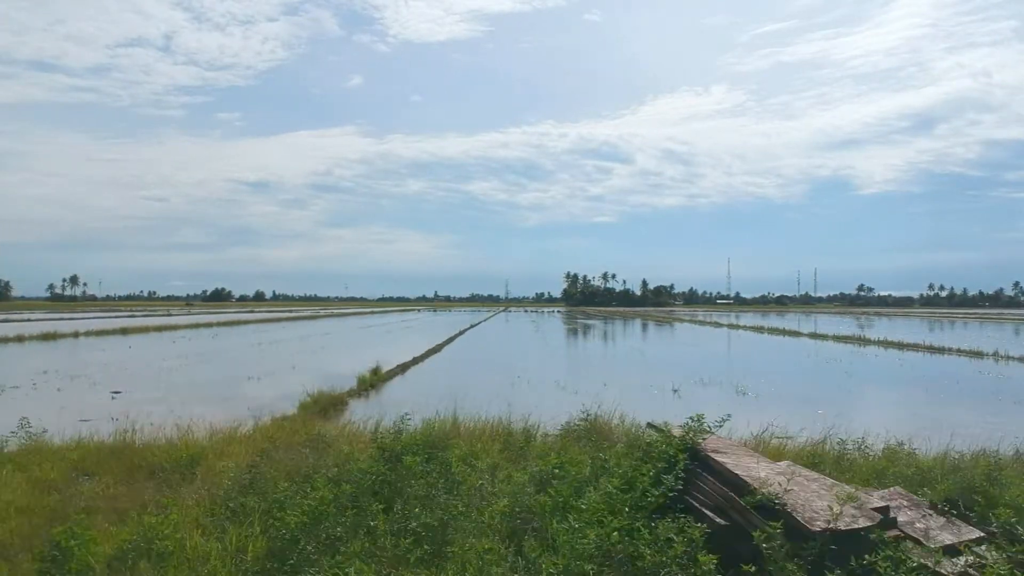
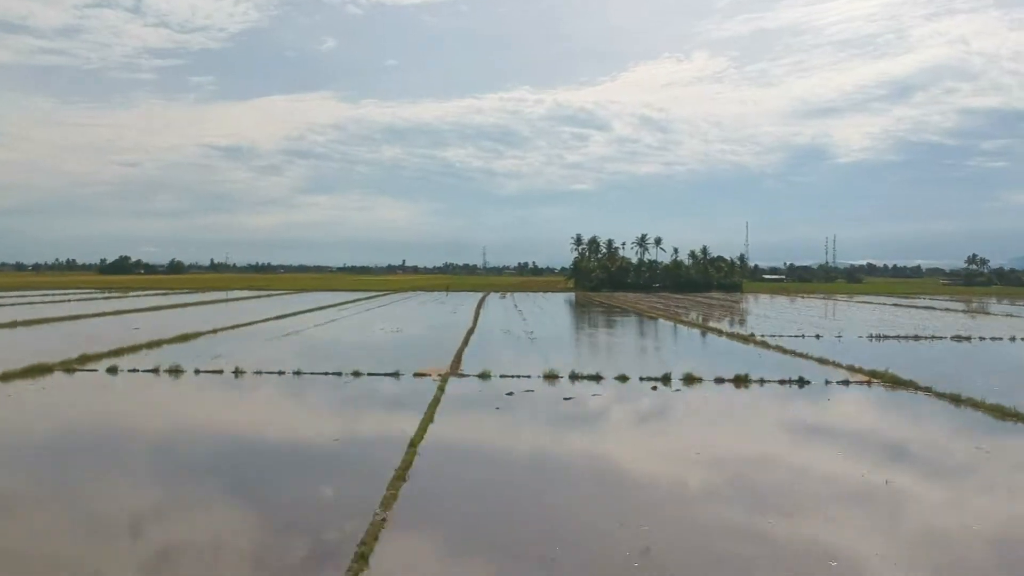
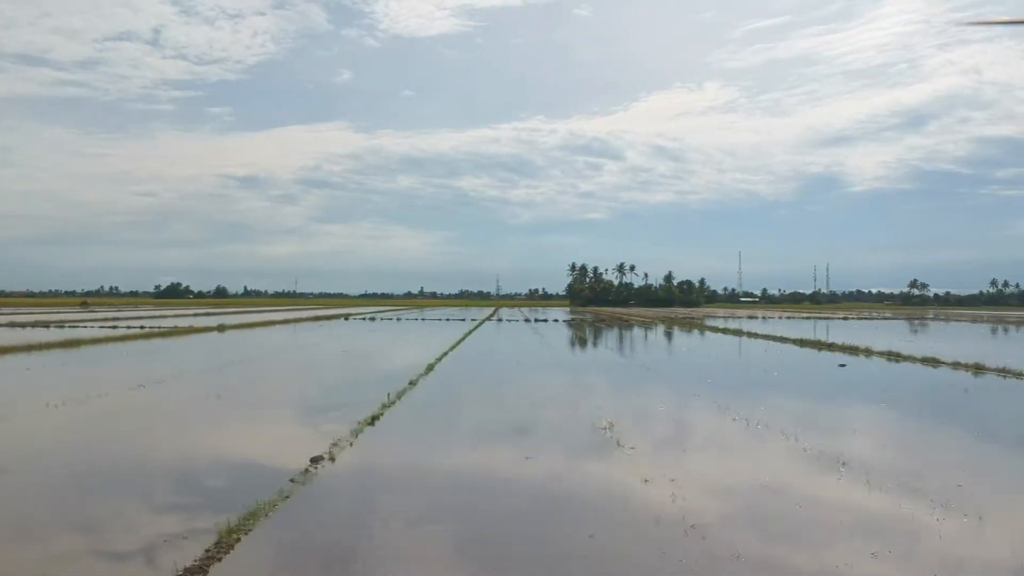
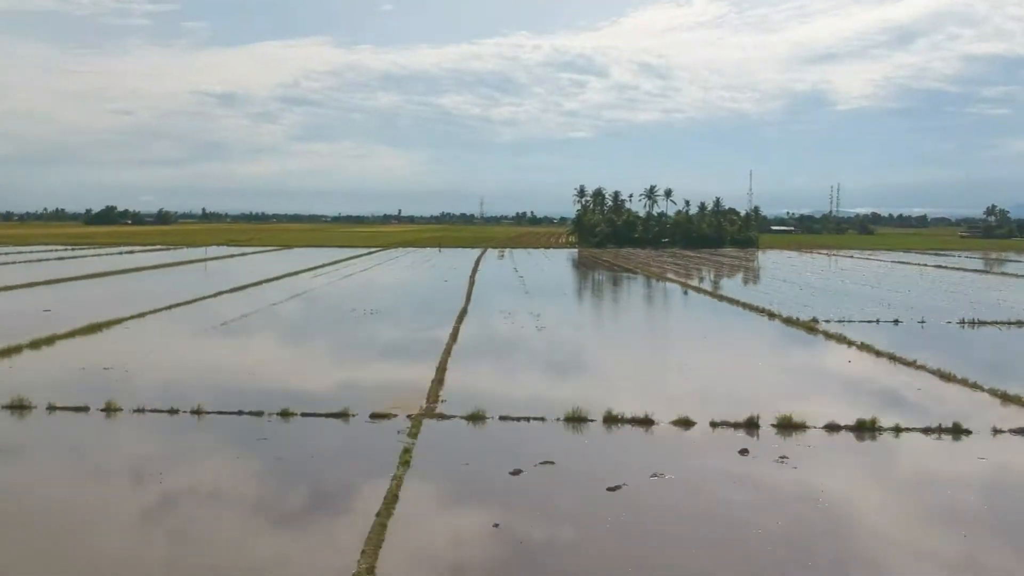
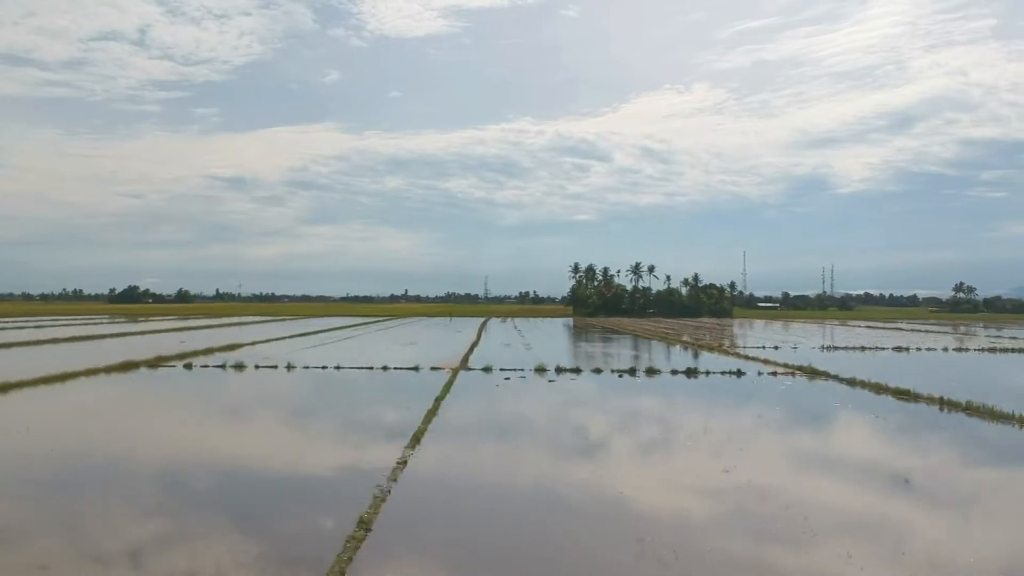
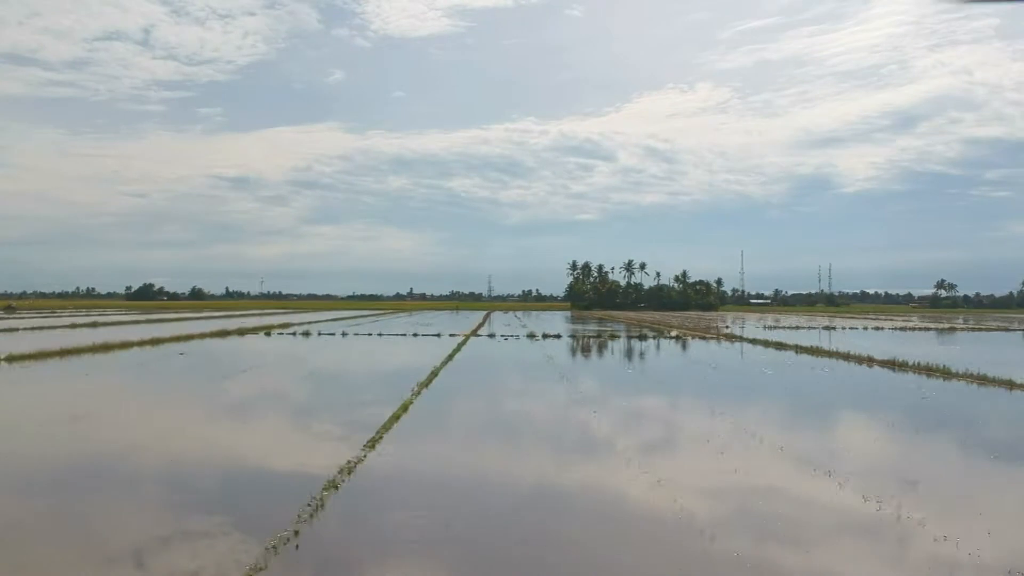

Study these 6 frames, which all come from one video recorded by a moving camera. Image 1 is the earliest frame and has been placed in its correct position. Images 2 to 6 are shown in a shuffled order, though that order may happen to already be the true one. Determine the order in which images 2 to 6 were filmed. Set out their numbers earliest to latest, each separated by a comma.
3, 6, 5, 2, 4
